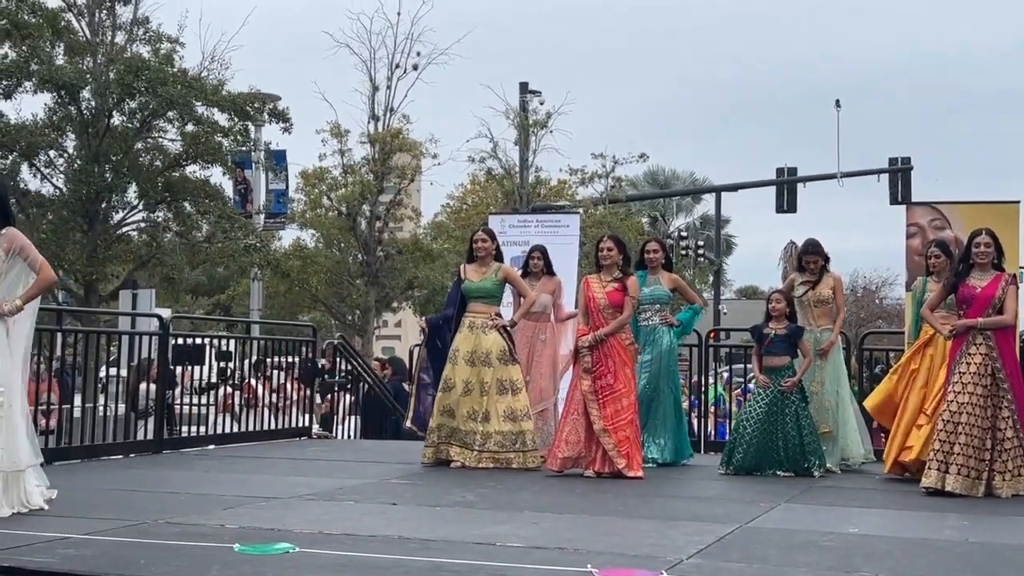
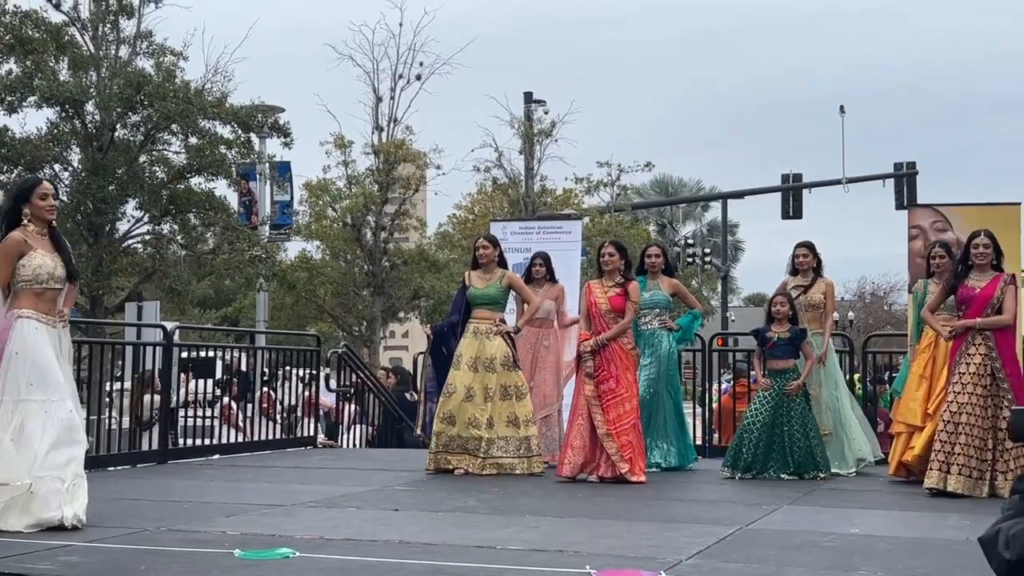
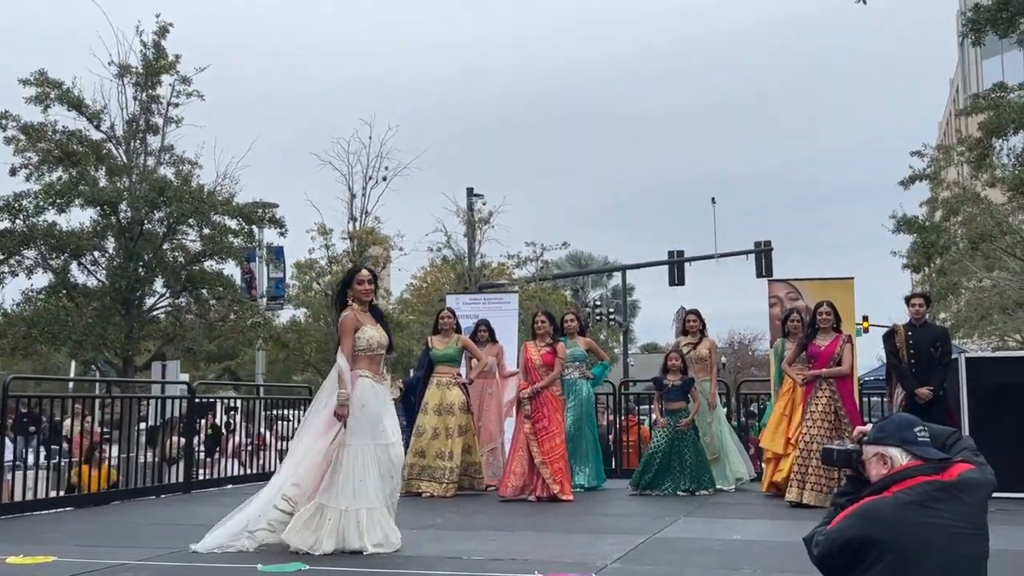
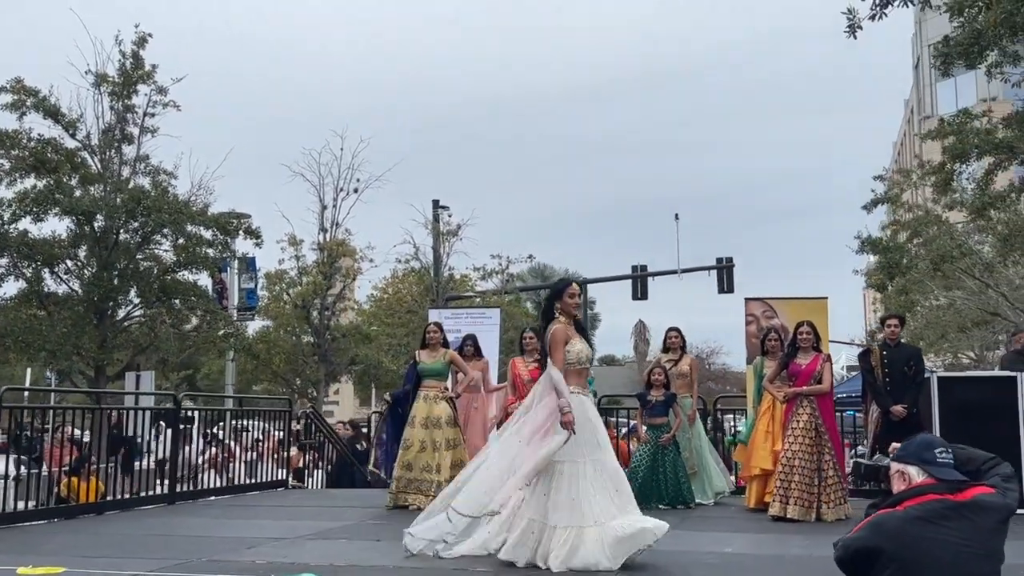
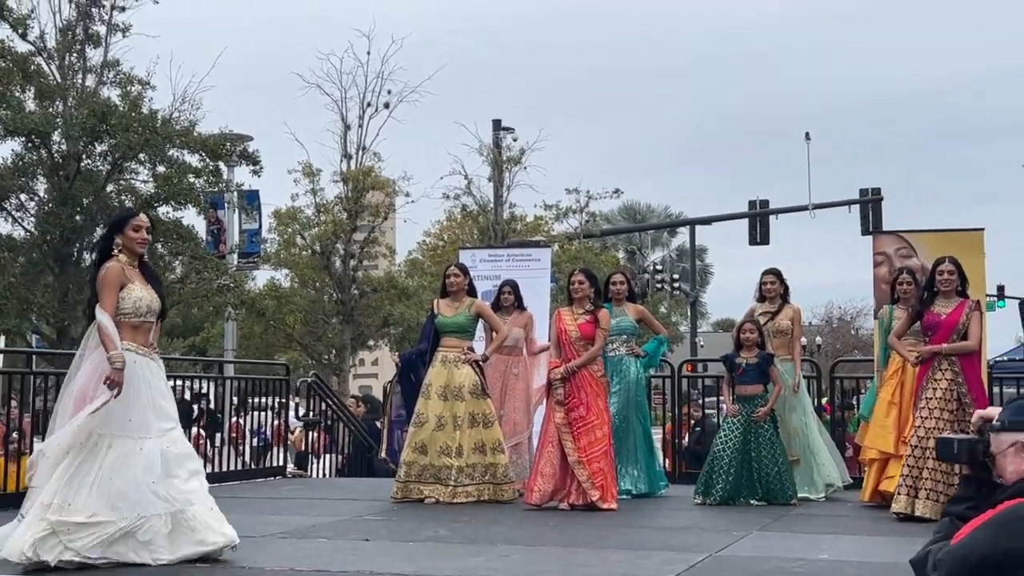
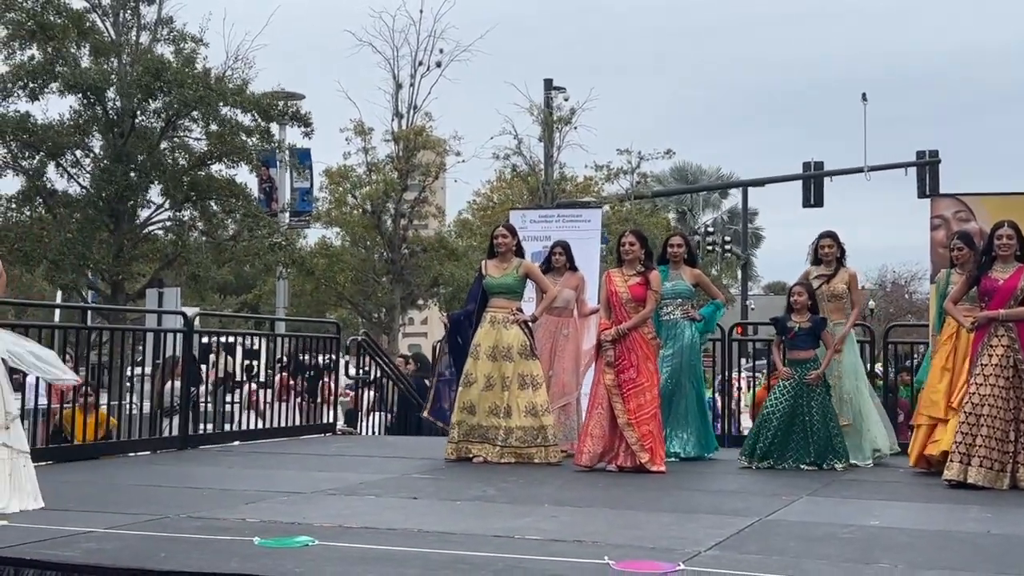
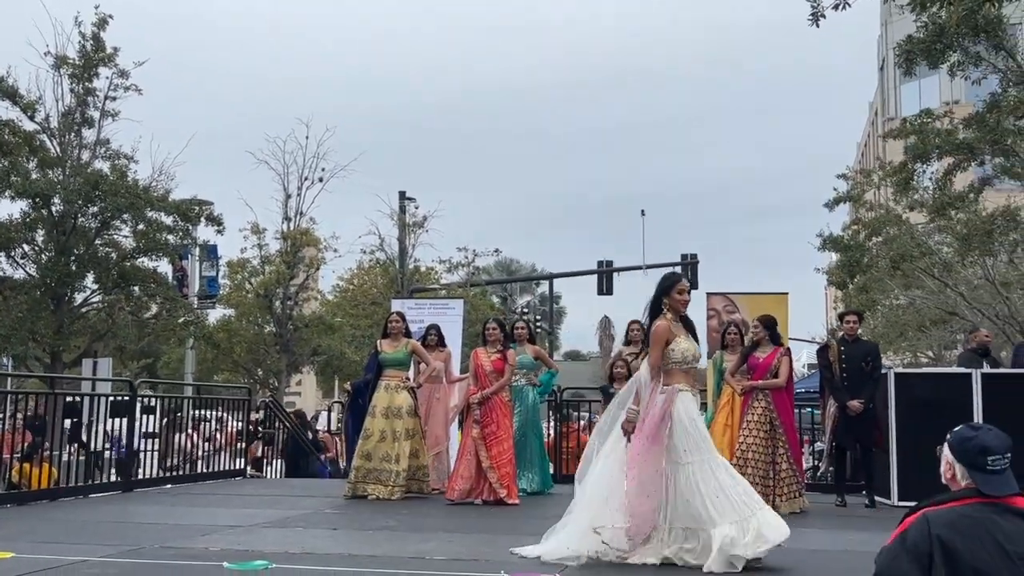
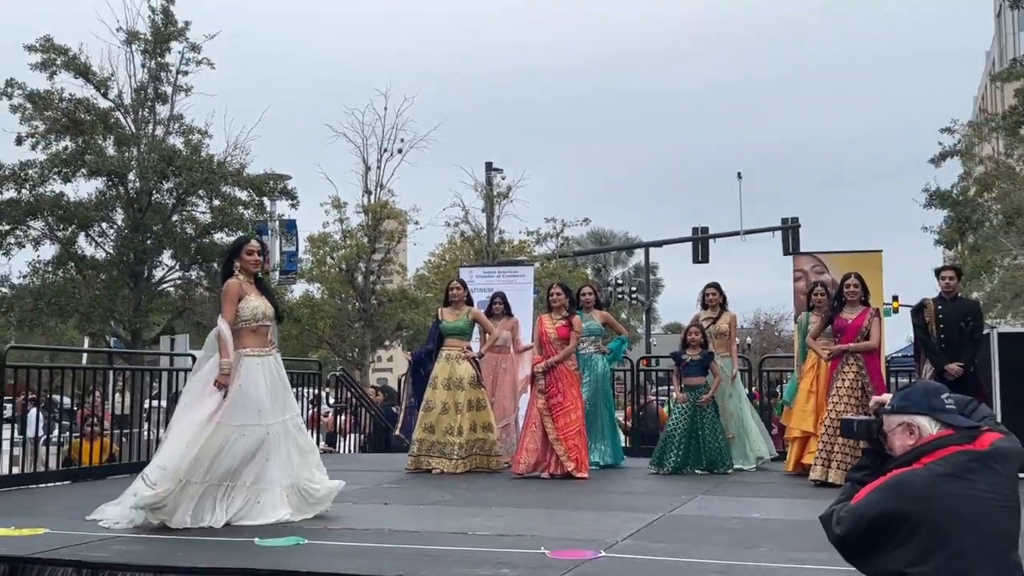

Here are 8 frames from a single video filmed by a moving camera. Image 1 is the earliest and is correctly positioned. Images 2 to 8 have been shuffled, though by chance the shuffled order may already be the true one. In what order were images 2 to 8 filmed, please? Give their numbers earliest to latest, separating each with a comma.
6, 2, 5, 8, 3, 4, 7
